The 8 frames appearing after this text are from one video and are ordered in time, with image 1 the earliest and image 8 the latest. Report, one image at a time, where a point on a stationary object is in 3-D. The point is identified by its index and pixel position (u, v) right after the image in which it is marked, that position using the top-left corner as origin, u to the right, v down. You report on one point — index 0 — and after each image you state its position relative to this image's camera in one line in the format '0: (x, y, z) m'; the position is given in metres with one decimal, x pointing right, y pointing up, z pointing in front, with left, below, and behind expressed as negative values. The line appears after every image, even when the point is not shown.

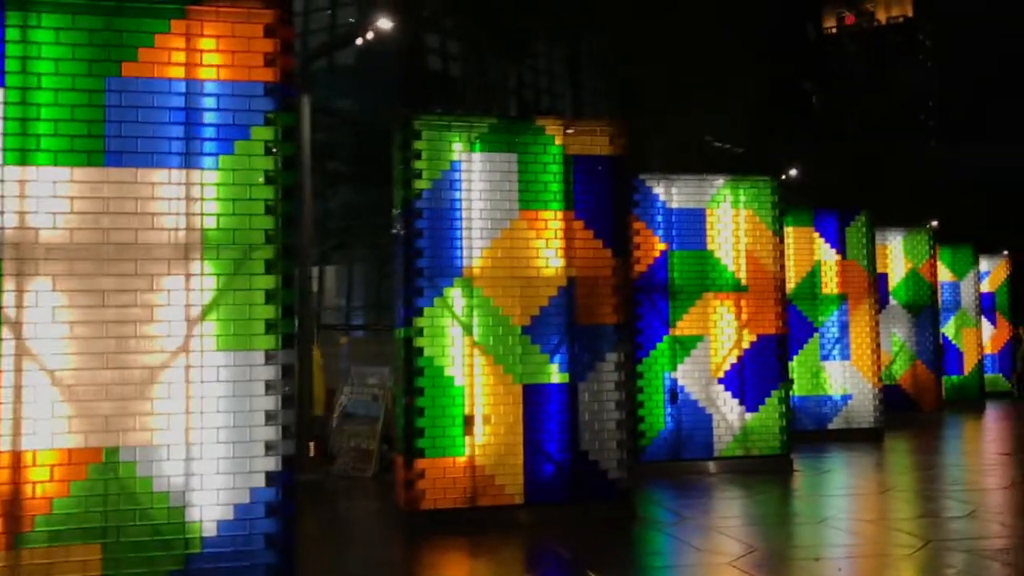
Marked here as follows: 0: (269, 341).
0: (-1.1, -0.2, +5.6) m
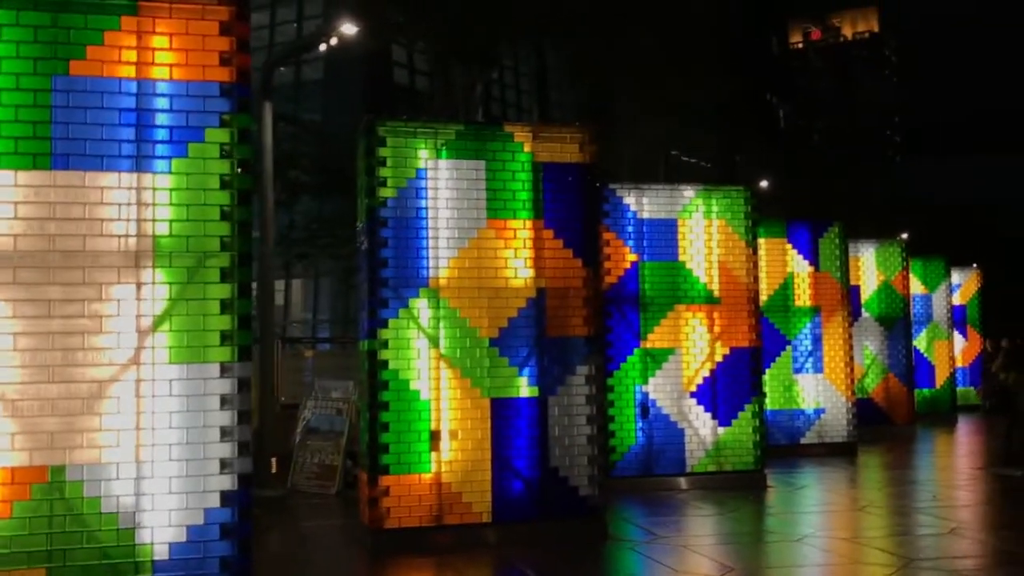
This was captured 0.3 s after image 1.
0: (-1.3, -0.3, +5.4) m
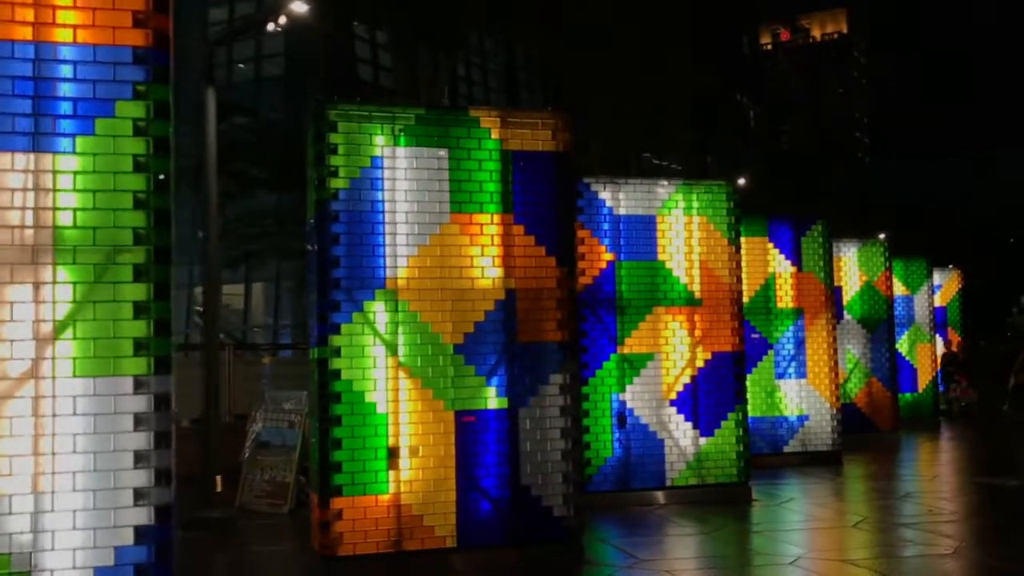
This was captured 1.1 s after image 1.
0: (-1.4, -0.3, +4.7) m
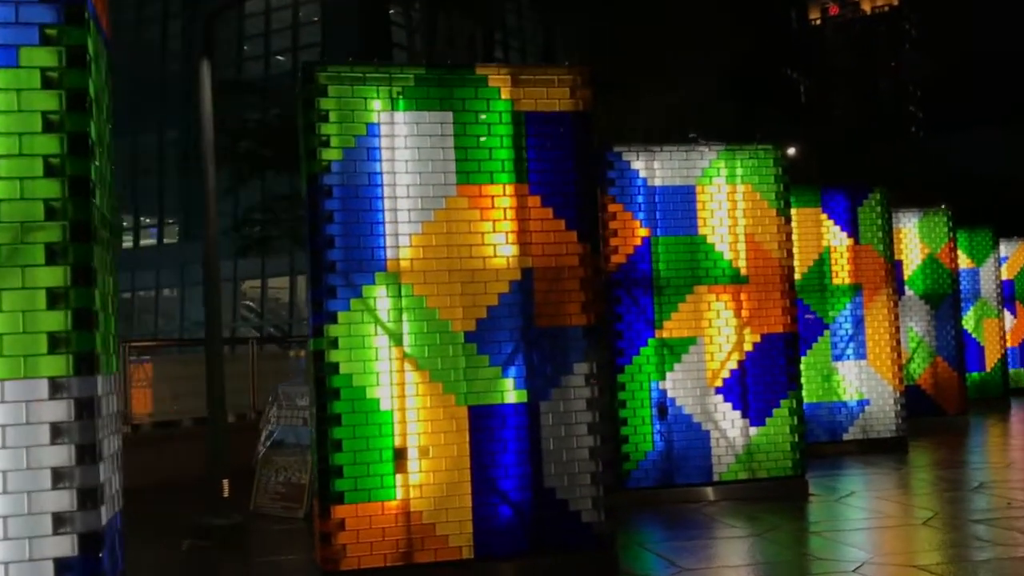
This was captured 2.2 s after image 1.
0: (-1.5, -0.2, +3.9) m
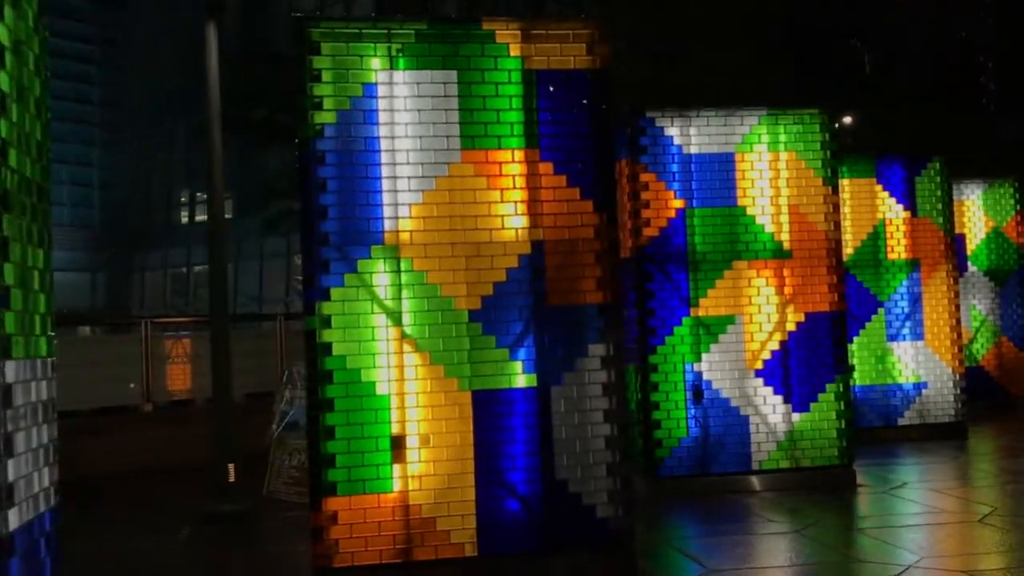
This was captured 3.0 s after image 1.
0: (-1.6, -0.2, +3.5) m
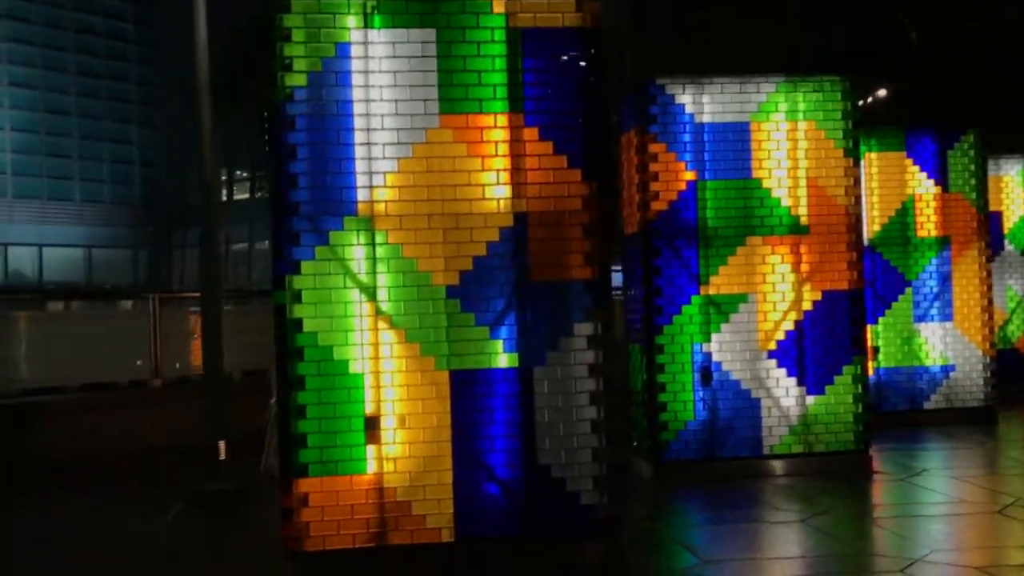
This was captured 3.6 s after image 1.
0: (-1.7, -0.1, +3.2) m
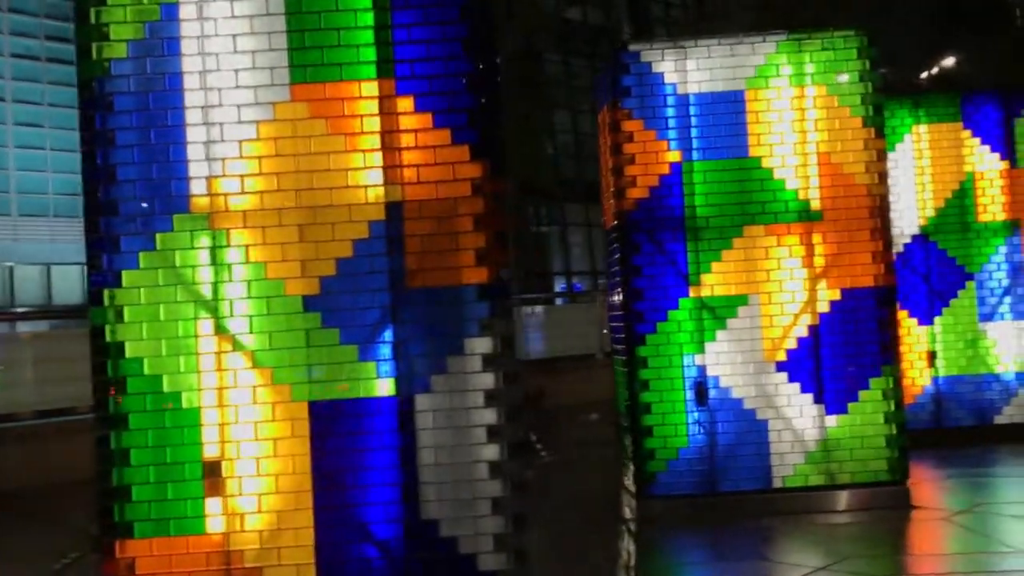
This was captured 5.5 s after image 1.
0: (-2.5, -0.2, +2.2) m
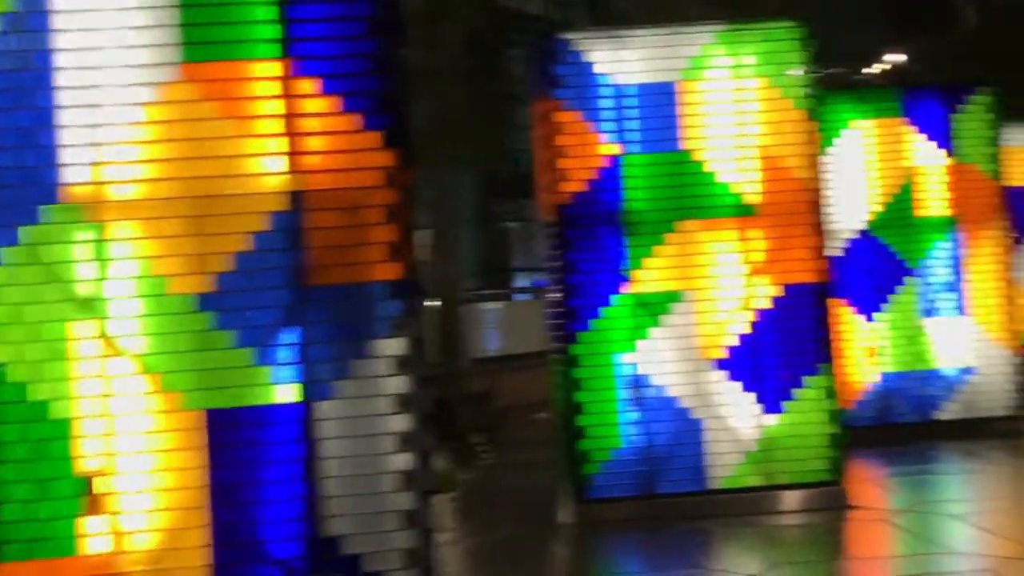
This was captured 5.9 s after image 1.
0: (-2.7, -0.2, +1.8) m
